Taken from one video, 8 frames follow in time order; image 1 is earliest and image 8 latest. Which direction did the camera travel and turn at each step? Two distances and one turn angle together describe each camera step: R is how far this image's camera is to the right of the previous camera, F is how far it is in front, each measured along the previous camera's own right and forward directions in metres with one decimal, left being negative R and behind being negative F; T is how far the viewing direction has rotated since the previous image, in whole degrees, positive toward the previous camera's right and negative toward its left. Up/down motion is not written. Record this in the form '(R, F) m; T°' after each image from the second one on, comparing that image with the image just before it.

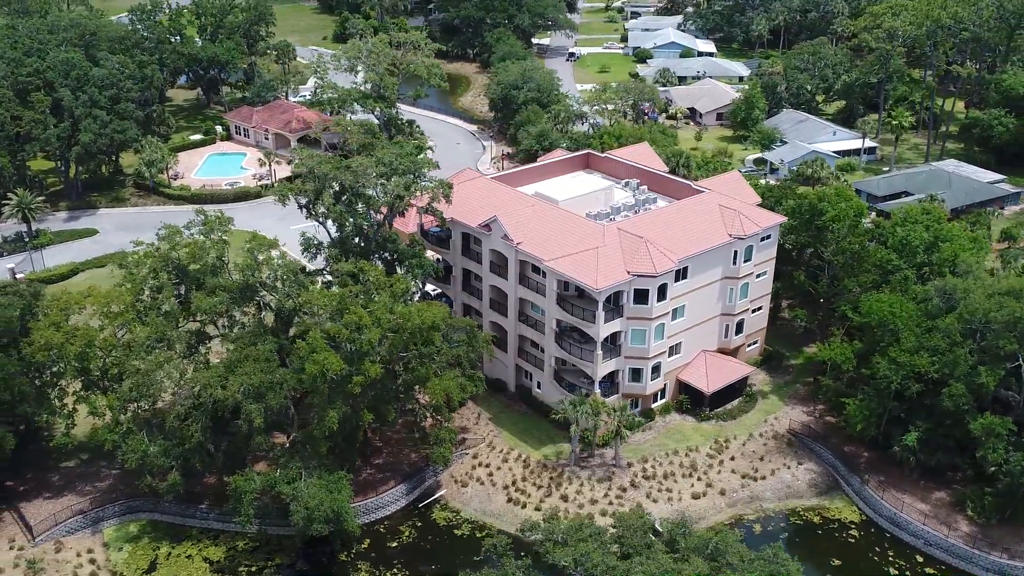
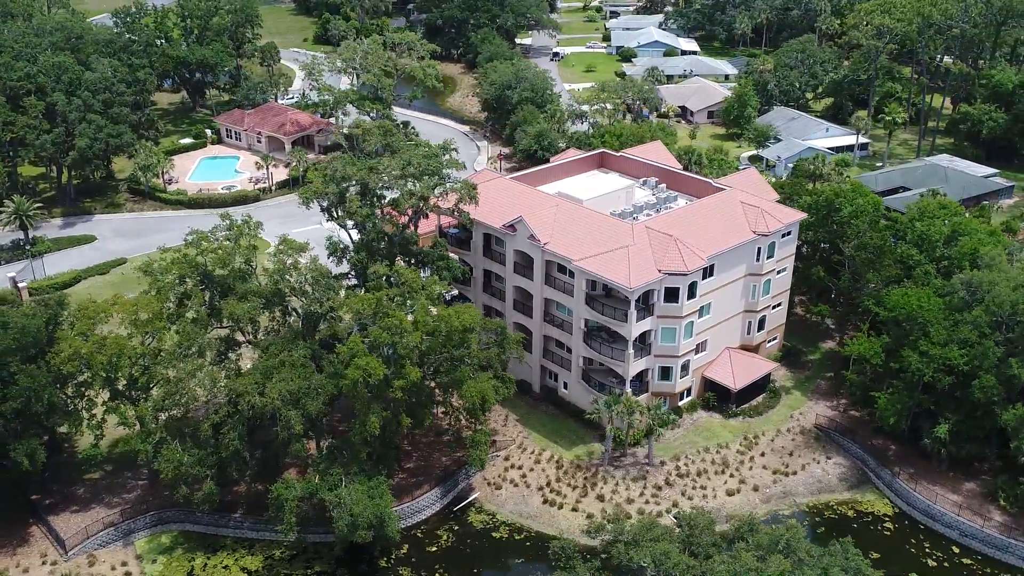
(-3.2, +0.3) m; +2°
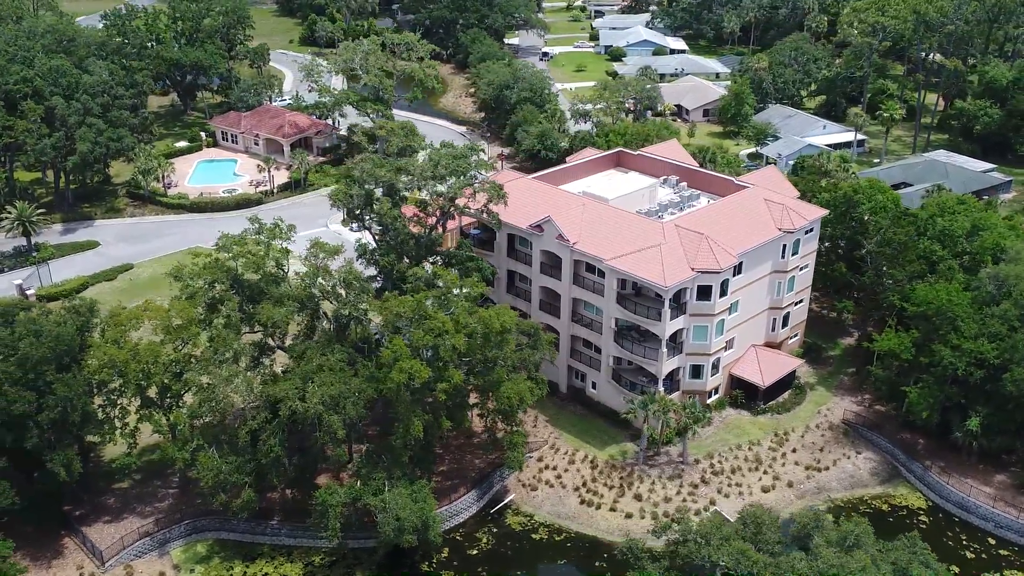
(-3.1, +0.3) m; +2°
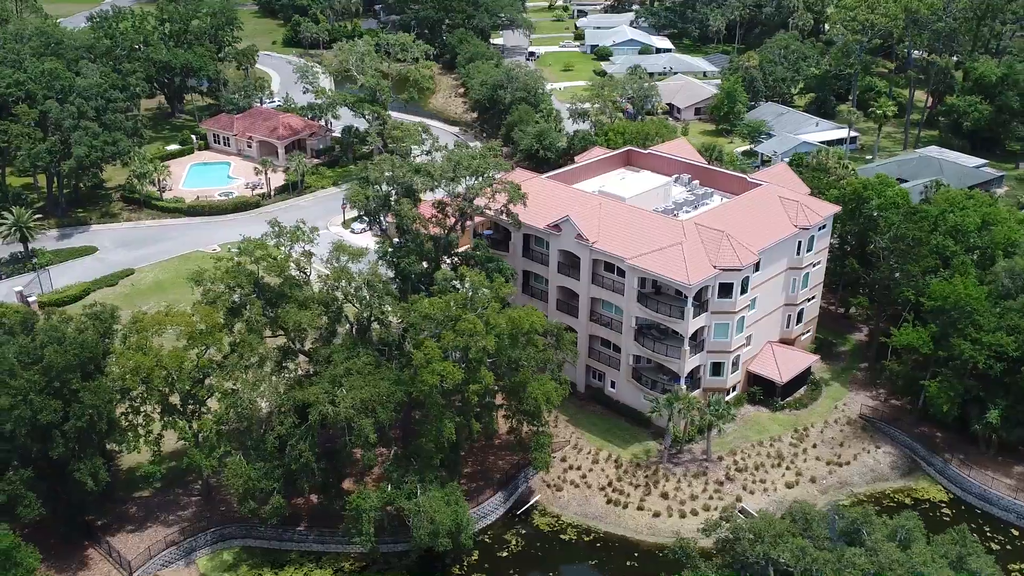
(-2.5, +0.2) m; +2°
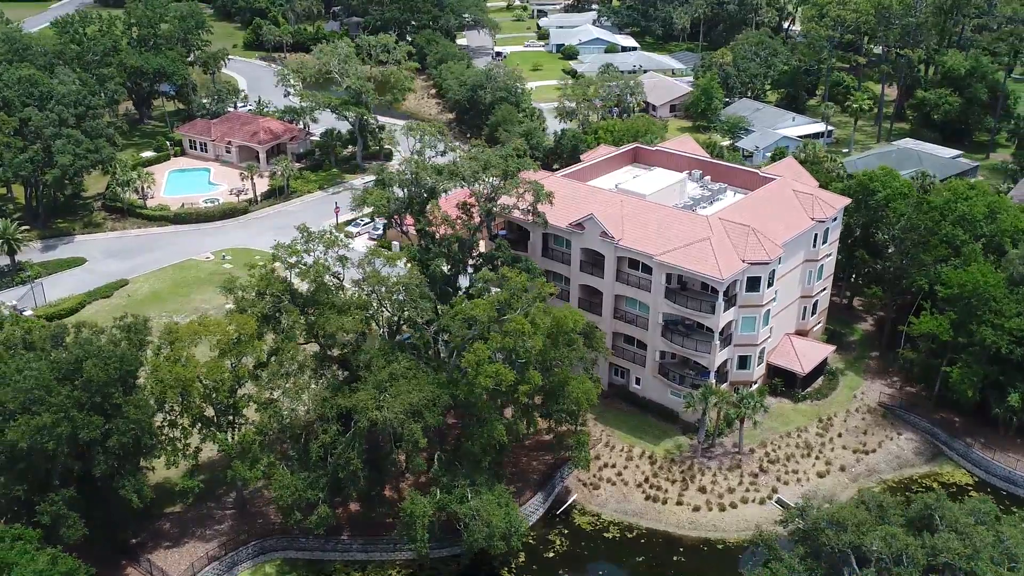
(-4.4, +0.3) m; +3°
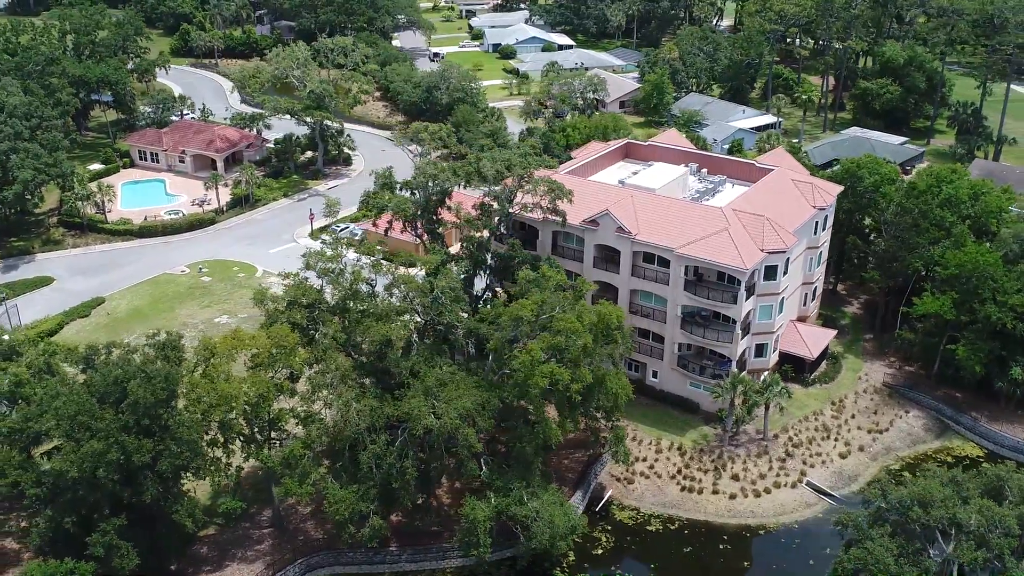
(-5.9, +0.6) m; +6°
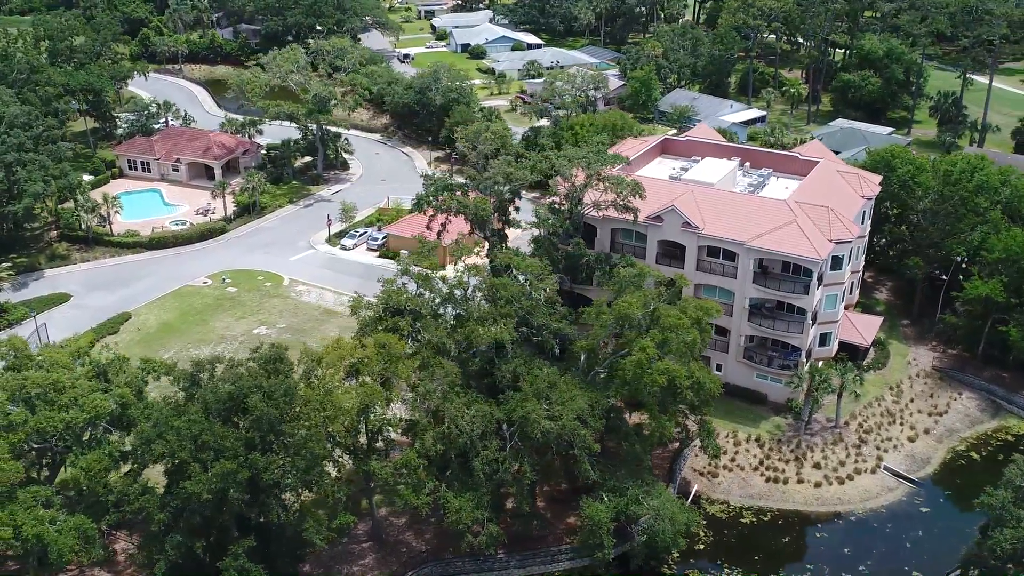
(-7.5, +0.7) m; +5°
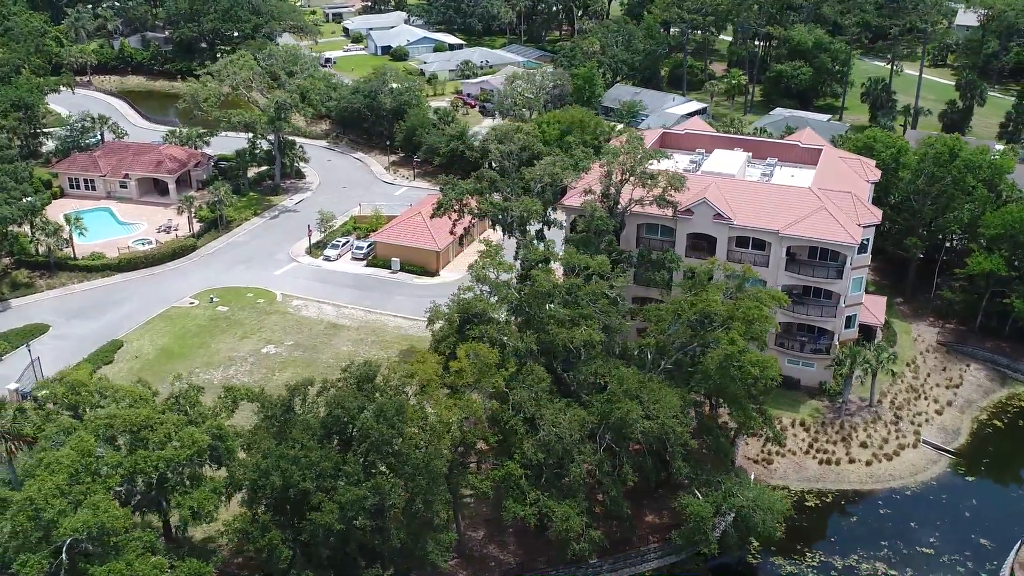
(-8.4, +1.4) m; +7°
